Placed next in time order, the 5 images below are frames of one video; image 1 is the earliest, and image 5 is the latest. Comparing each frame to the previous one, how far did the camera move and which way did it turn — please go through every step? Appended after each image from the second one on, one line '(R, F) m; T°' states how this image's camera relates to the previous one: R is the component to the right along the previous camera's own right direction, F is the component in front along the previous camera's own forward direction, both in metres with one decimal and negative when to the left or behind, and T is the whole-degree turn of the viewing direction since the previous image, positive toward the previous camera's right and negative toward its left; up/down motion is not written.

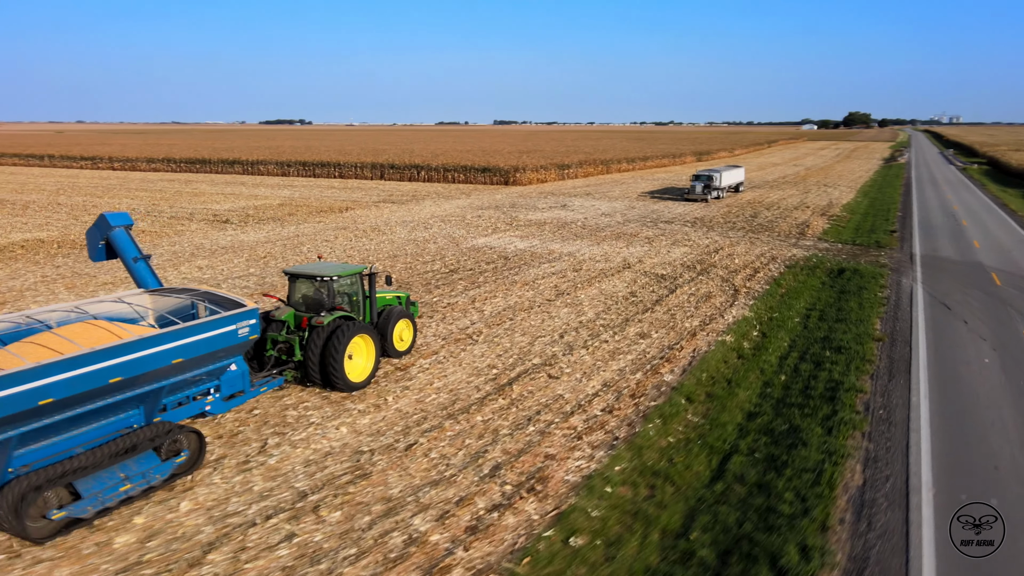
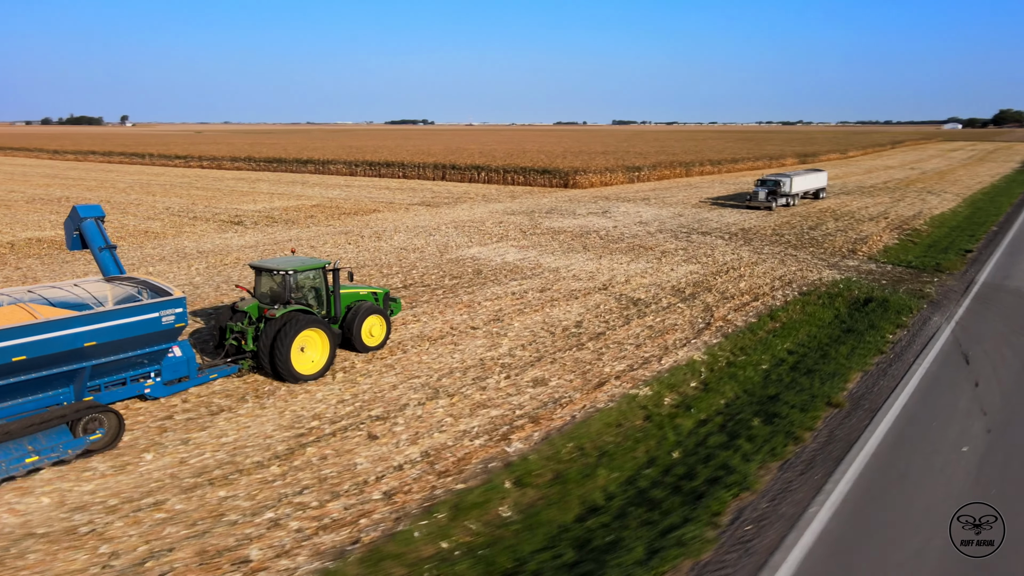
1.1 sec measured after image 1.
(+3.0, +2.1) m; -9°
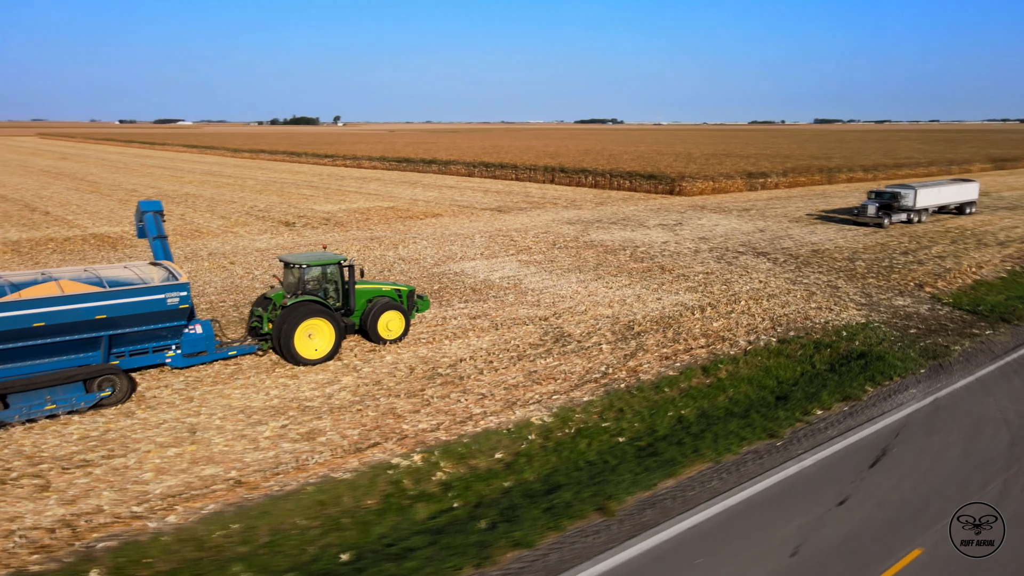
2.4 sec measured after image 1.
(+4.2, +2.0) m; -14°
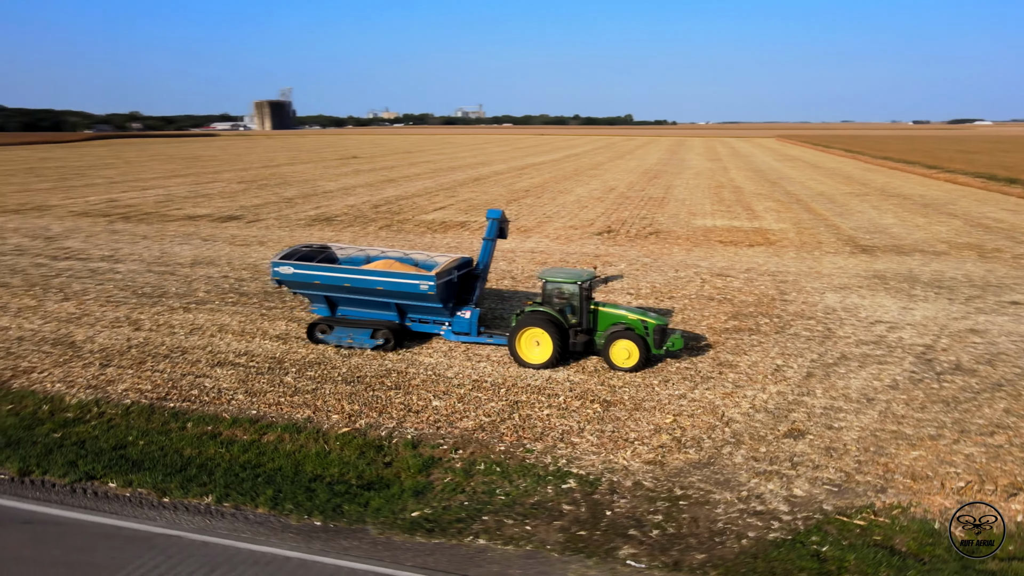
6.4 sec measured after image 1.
(+11.6, +7.0) m; -53°
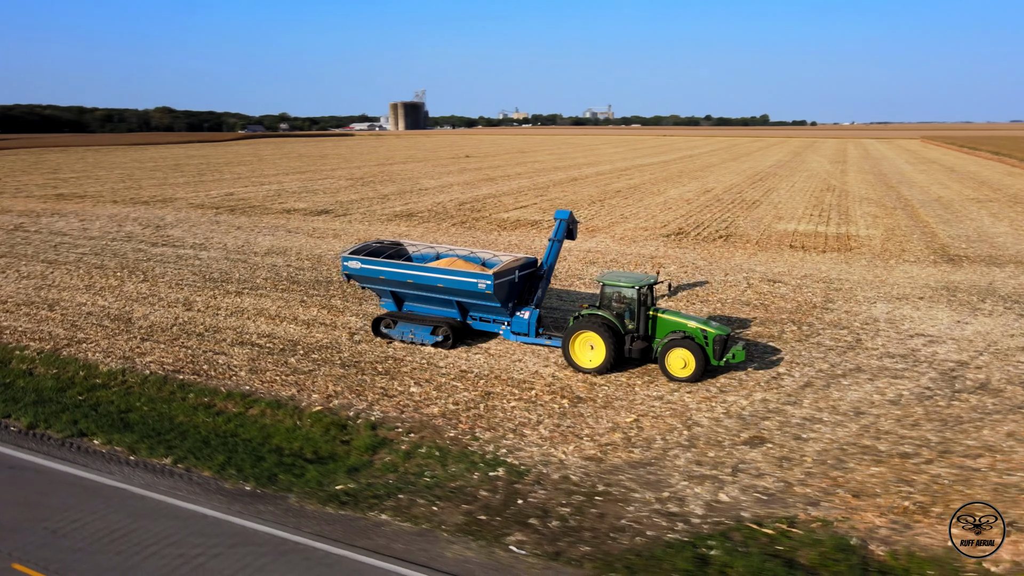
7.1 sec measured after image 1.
(+2.0, -0.1) m; -9°
